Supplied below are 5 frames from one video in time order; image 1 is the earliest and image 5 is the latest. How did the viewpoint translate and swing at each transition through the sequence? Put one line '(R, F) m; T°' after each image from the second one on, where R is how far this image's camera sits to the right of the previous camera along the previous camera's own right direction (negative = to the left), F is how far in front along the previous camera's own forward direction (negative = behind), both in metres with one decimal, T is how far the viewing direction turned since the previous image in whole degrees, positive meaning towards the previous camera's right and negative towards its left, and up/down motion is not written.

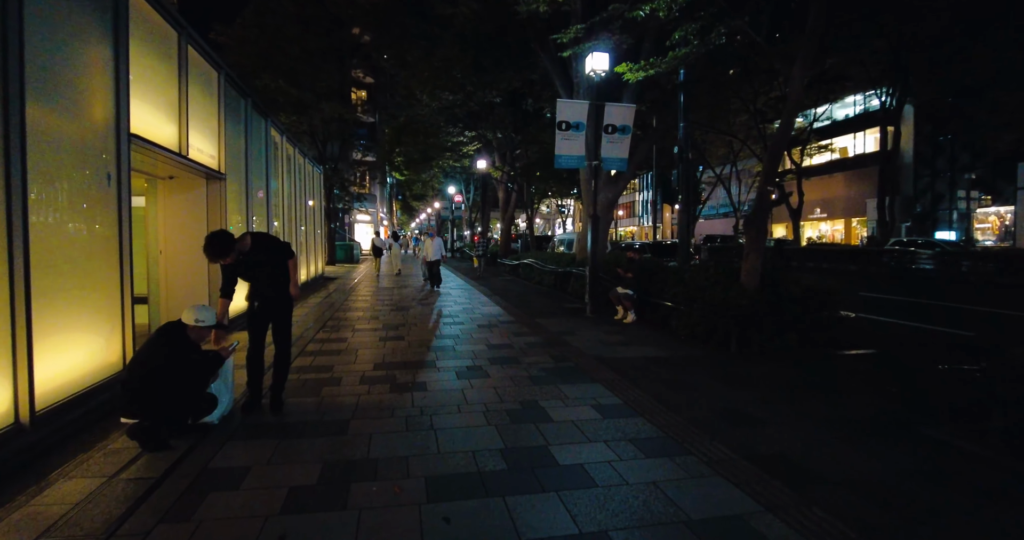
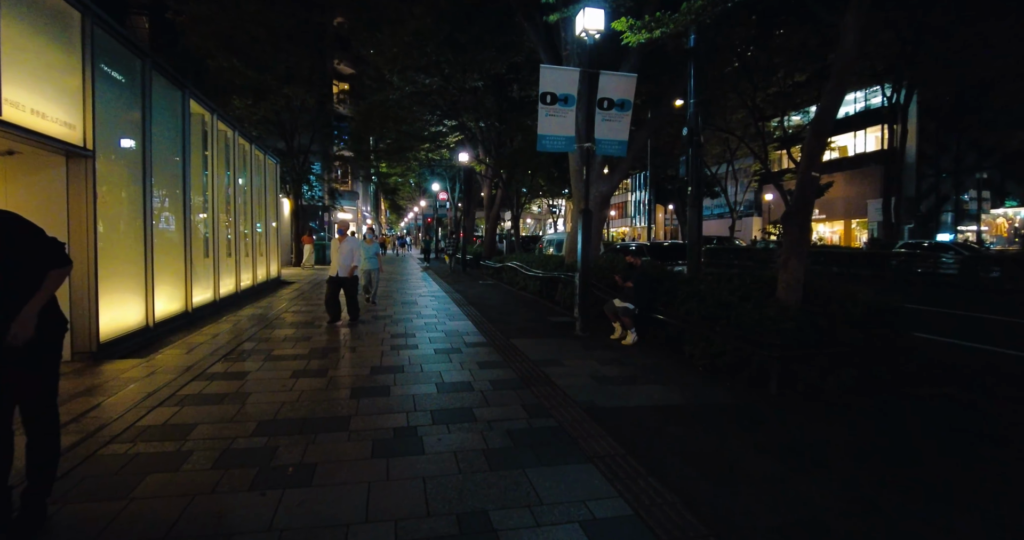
(+0.3, +2.0) m; +1°
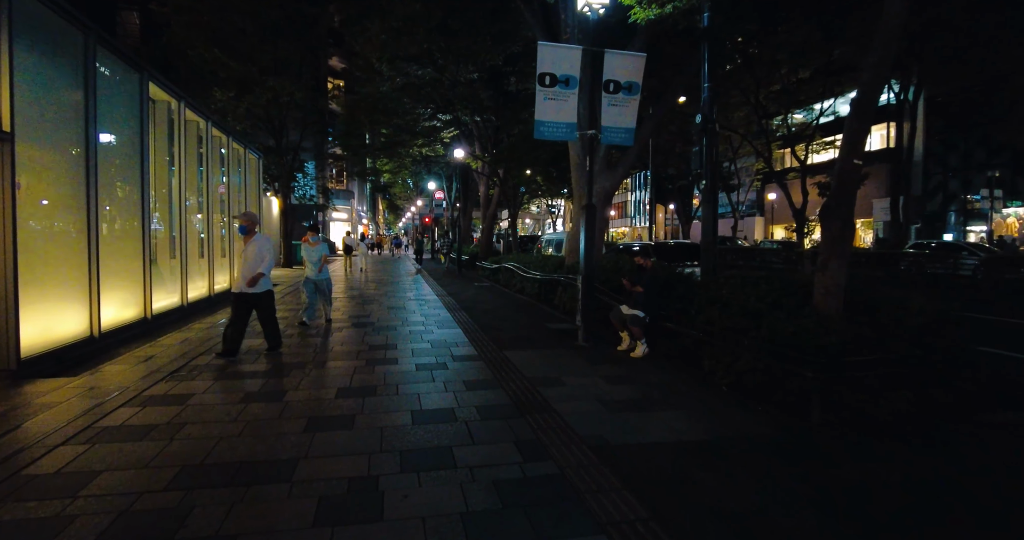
(+0.1, +0.9) m; 0°
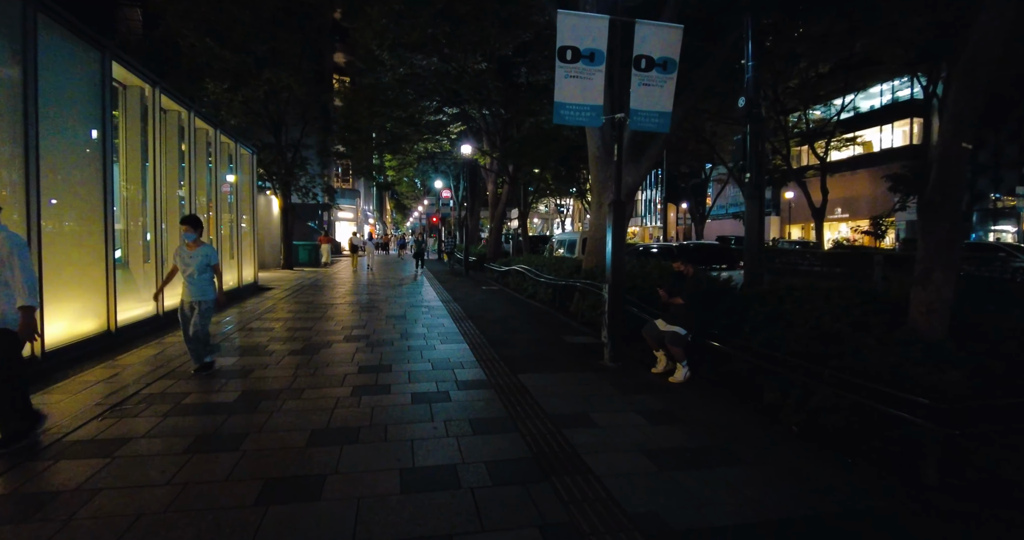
(-0.1, +1.1) m; -1°
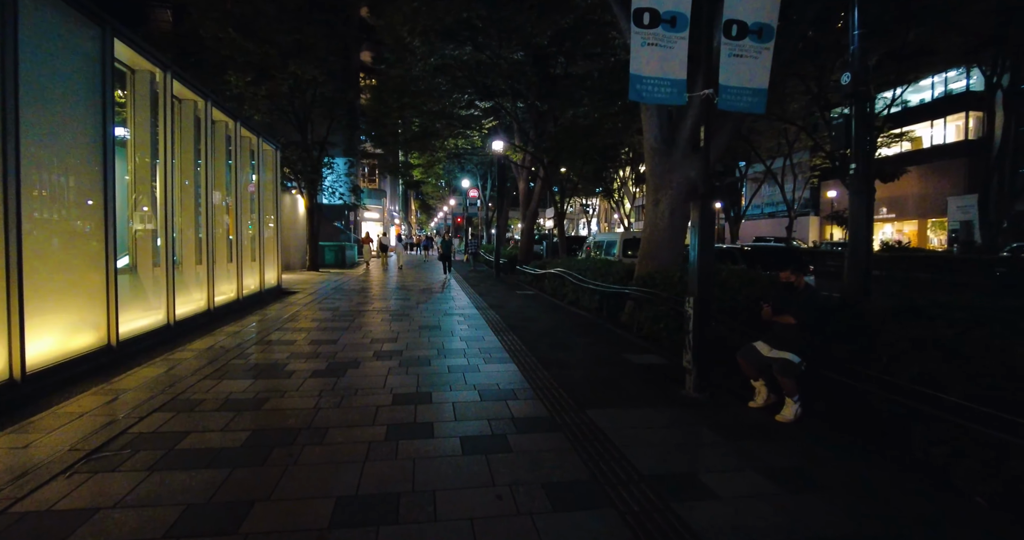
(-0.4, +1.0) m; -3°
